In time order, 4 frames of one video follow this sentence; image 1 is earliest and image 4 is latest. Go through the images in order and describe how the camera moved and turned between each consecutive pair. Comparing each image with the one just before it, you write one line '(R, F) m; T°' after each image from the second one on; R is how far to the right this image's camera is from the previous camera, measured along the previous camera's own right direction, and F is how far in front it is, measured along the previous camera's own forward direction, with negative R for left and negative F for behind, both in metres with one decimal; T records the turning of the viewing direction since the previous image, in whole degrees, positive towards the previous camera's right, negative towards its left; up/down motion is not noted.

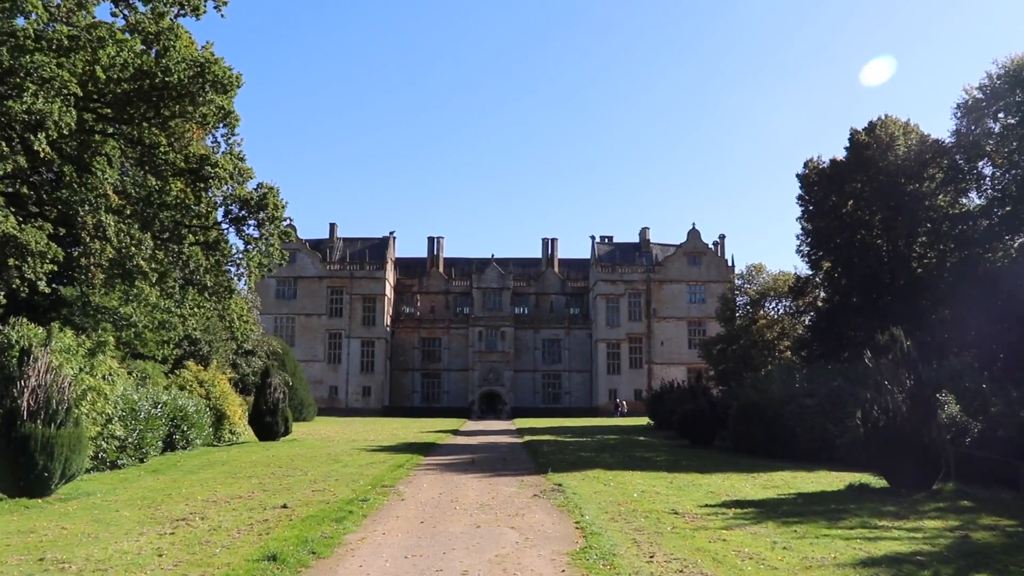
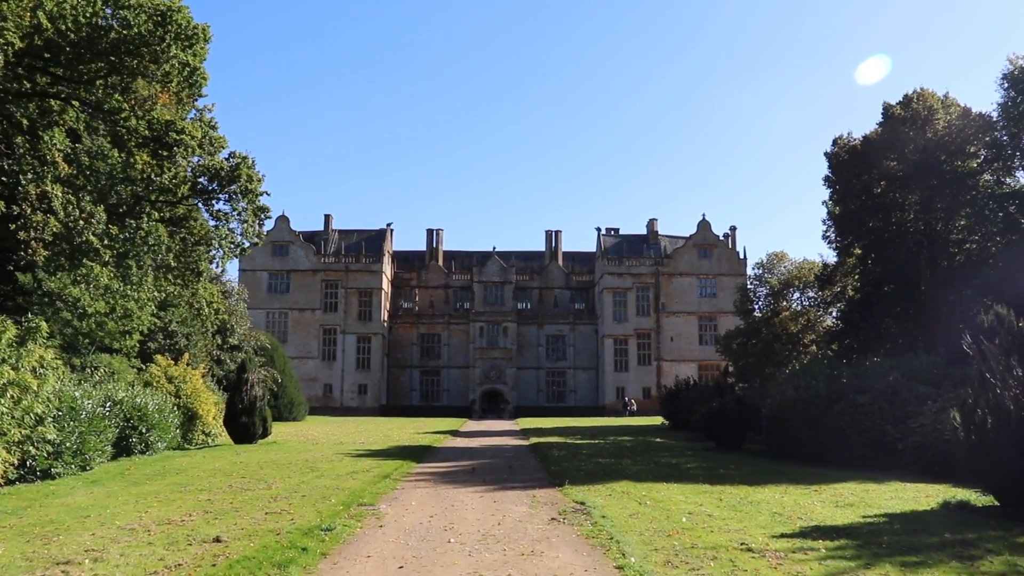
(-0.1, +2.8) m; 0°
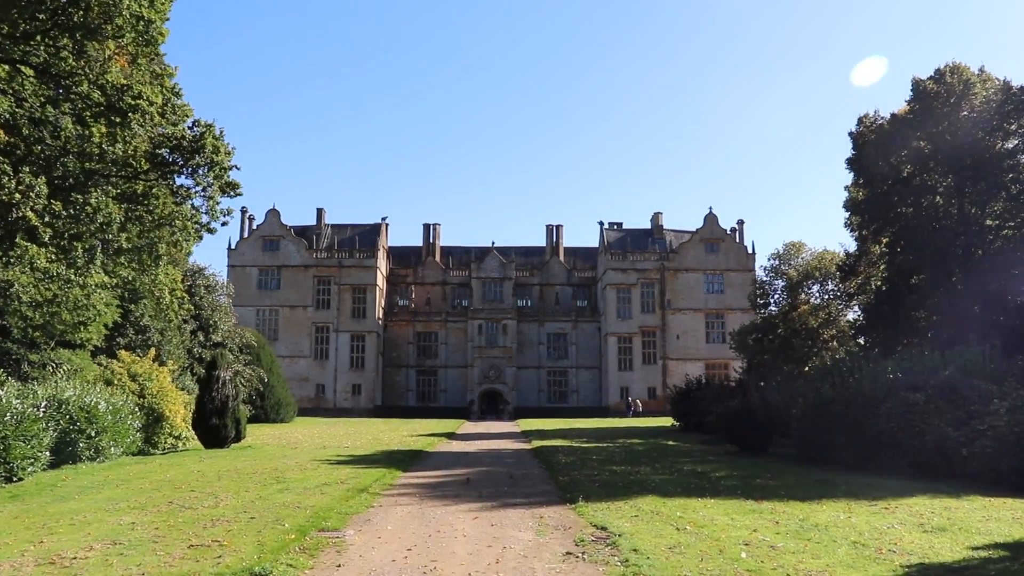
(0.0, +2.3) m; 0°
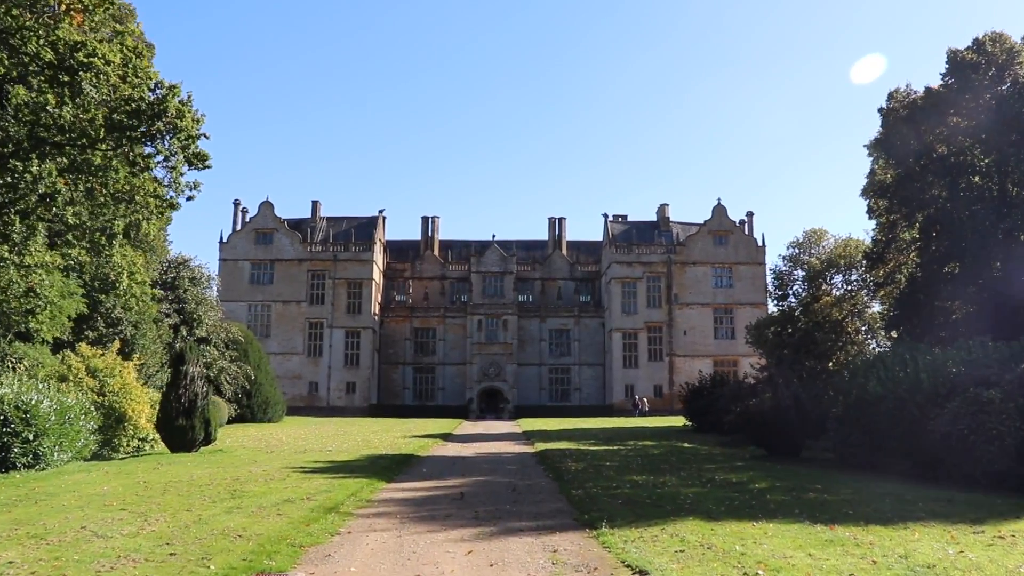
(0.0, +2.3) m; 0°
